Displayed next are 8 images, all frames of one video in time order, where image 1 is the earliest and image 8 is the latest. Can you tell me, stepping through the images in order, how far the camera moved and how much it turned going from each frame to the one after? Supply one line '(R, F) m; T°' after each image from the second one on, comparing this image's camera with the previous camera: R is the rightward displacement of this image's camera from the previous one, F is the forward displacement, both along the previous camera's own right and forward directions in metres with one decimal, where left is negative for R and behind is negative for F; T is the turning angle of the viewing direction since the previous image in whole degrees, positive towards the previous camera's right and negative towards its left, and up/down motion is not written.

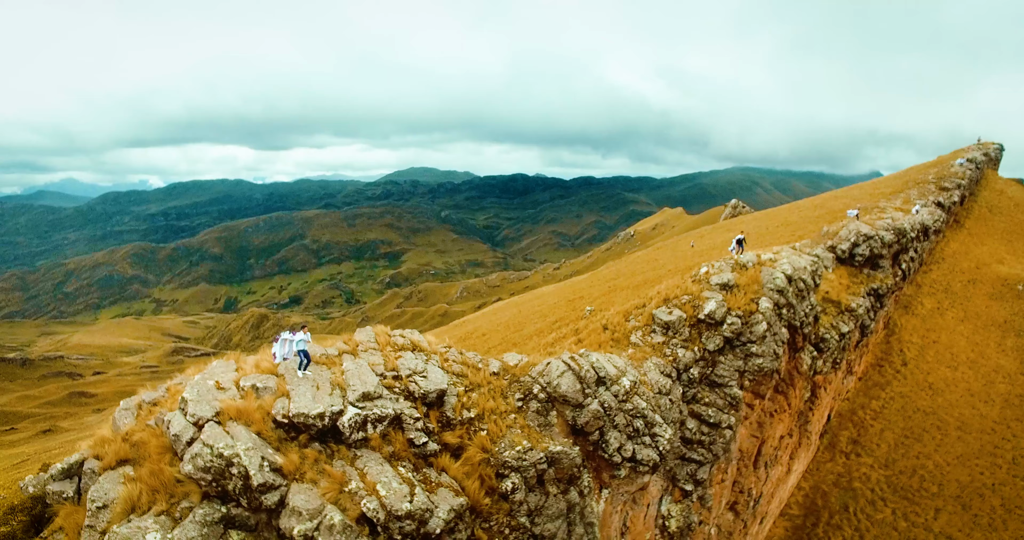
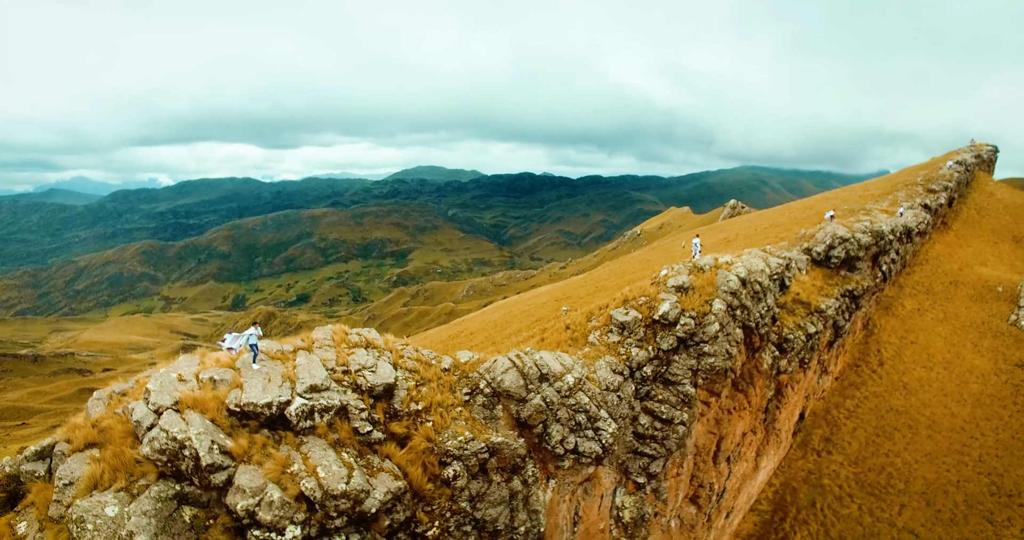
(+2.0, -1.1) m; -1°
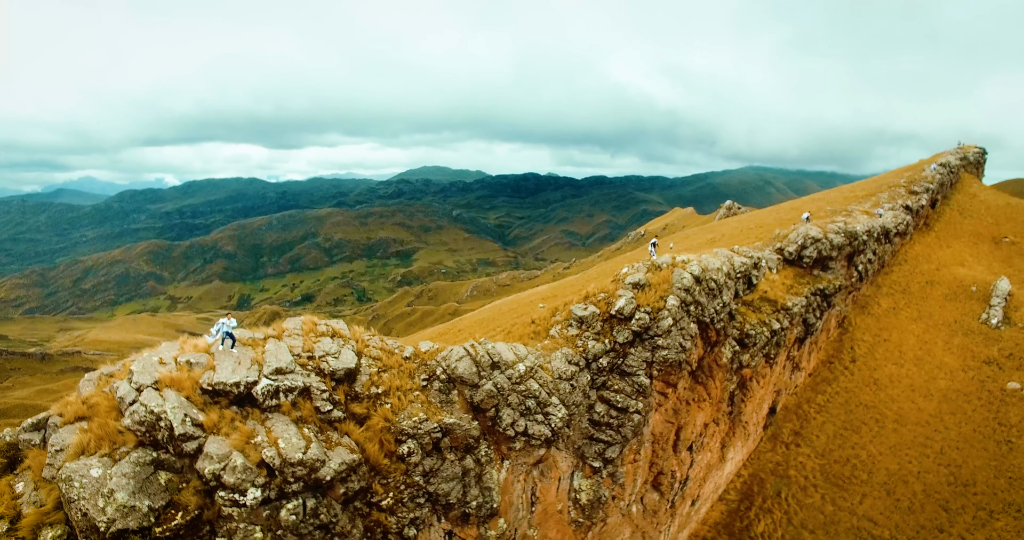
(+1.9, -1.5) m; 0°
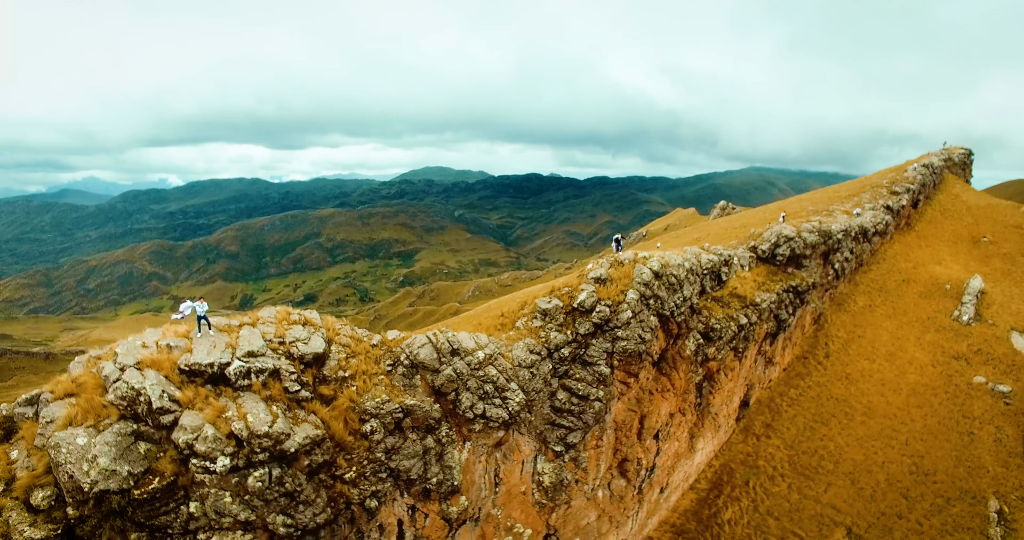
(+1.8, -1.4) m; 0°
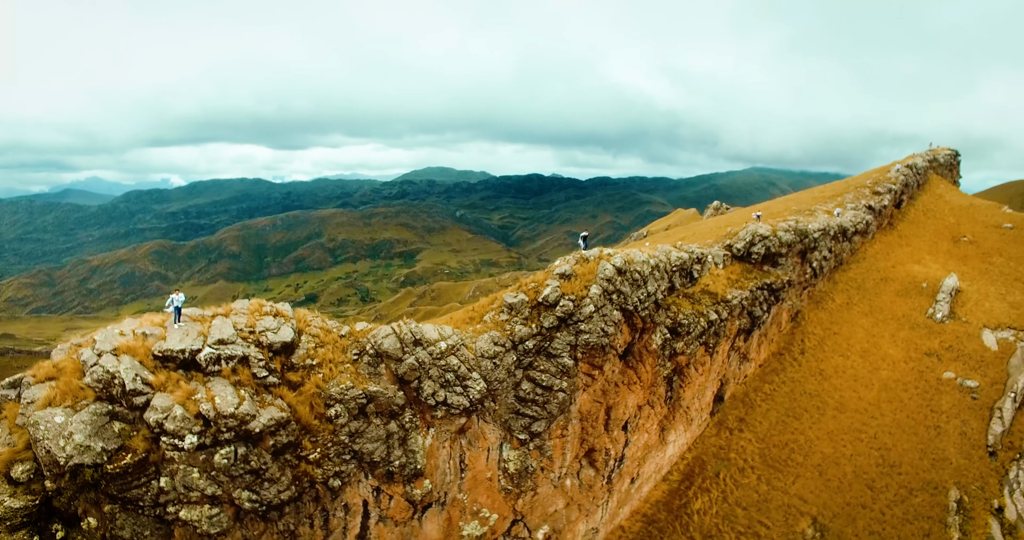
(+1.8, -1.1) m; 0°
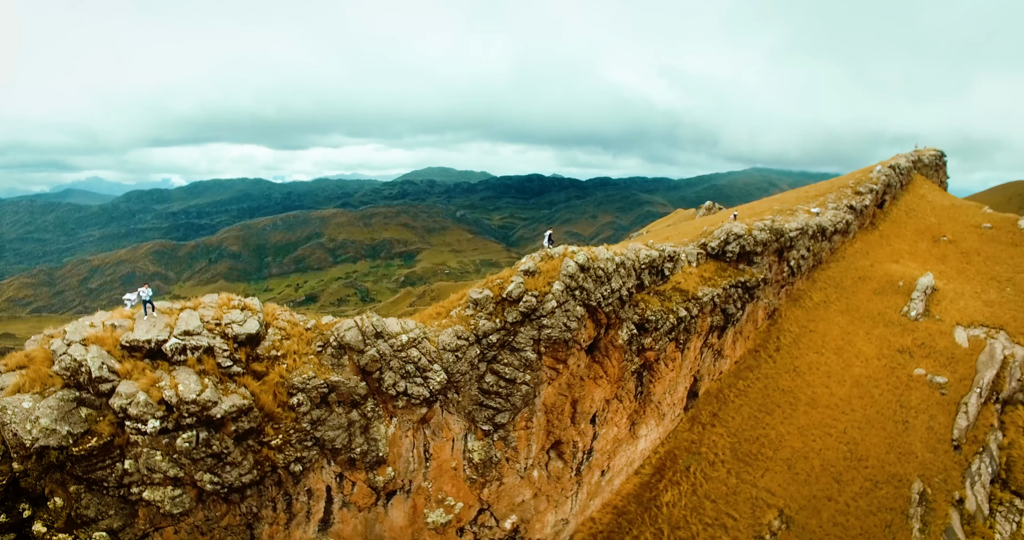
(+1.9, -0.9) m; 0°
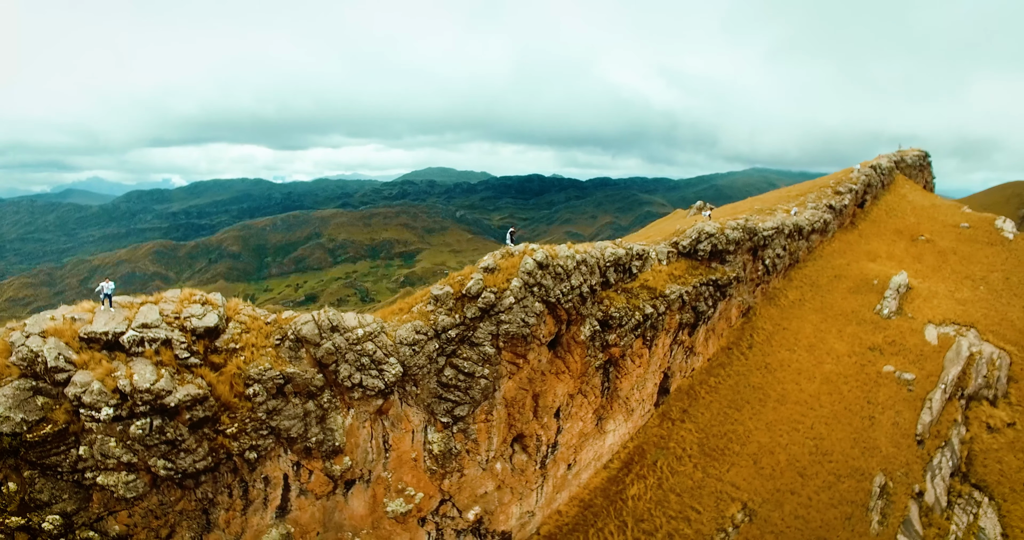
(+2.3, -0.7) m; 0°
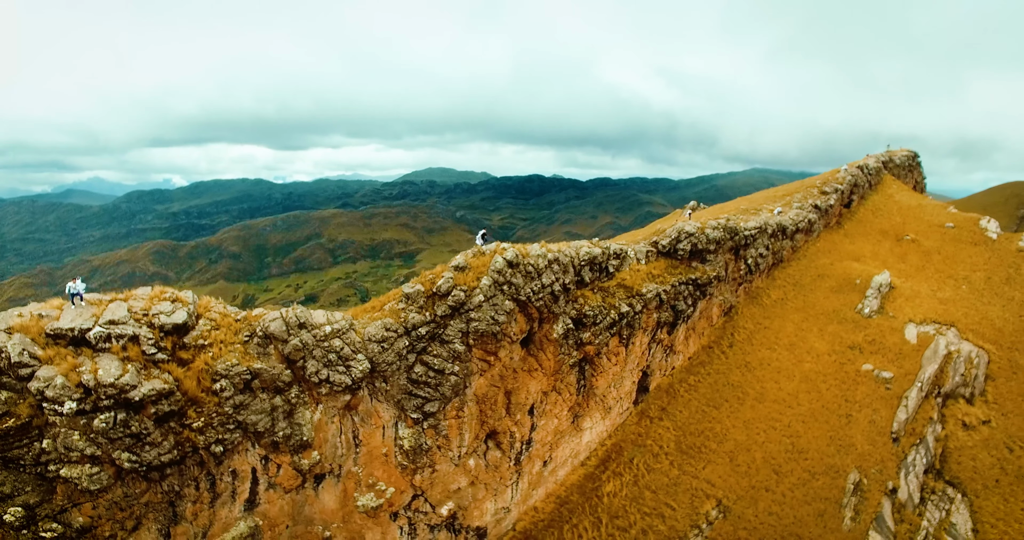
(+1.7, -0.4) m; 0°
